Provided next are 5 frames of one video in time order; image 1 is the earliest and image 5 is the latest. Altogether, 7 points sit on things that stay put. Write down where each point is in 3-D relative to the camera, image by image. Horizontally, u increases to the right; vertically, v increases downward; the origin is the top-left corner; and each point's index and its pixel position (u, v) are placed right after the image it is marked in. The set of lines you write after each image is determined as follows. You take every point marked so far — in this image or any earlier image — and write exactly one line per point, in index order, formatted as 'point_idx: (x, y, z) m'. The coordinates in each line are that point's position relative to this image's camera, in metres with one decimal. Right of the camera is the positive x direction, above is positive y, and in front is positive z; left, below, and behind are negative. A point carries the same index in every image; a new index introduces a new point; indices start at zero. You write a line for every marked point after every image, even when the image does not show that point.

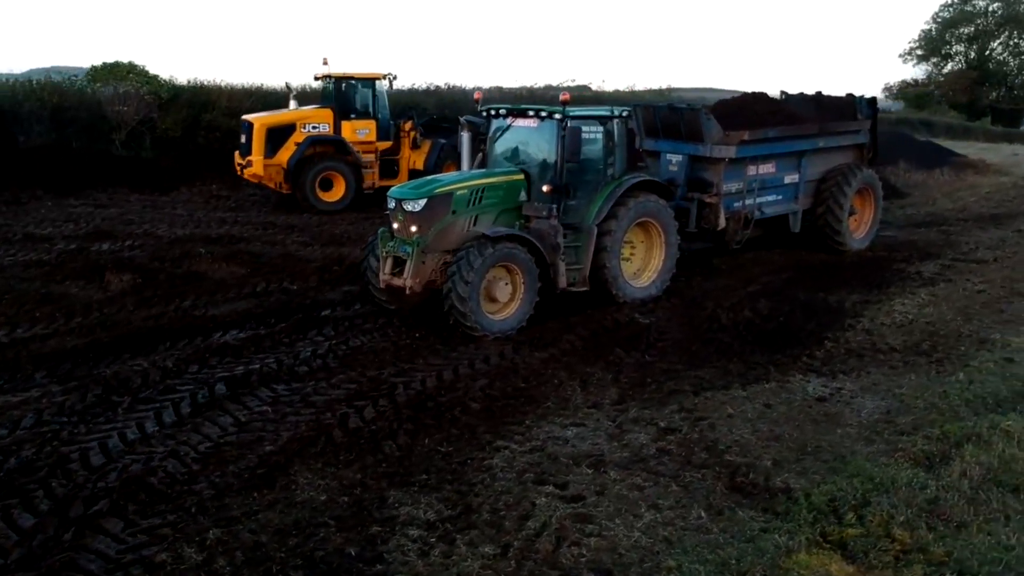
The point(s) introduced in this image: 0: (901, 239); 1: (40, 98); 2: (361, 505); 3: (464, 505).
0: (+4.5, +0.6, +11.5) m
1: (-7.3, +2.9, +15.2) m
2: (-0.7, -1.0, +4.7) m
3: (-0.2, -1.0, +4.7) m
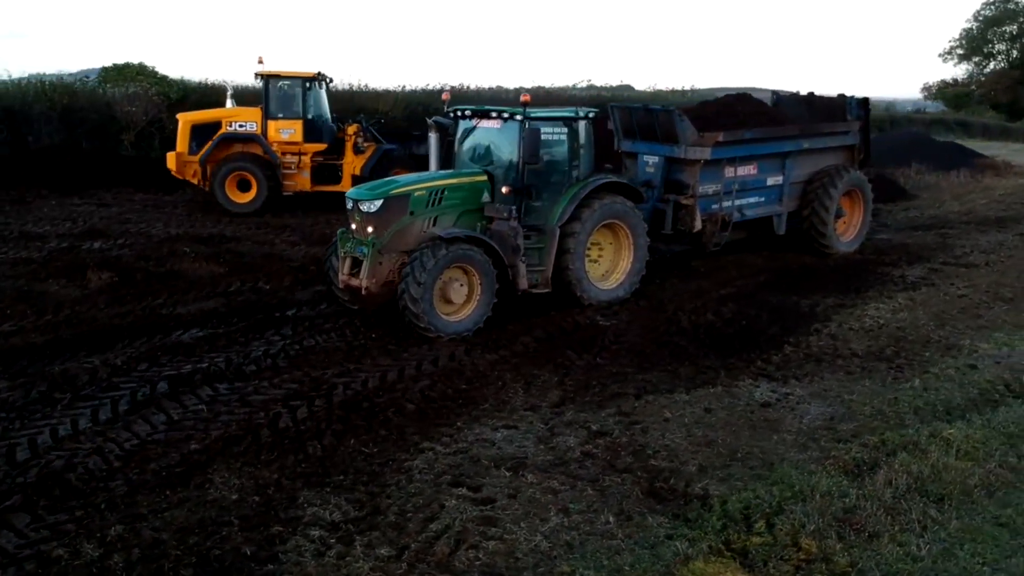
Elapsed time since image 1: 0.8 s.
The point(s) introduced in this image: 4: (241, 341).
0: (+4.4, +0.5, +11.3) m
1: (-7.3, +3.0, +15.5) m
2: (-1.2, -1.0, +4.7) m
3: (-0.7, -1.0, +4.7) m
4: (-1.9, -0.4, +7.1) m
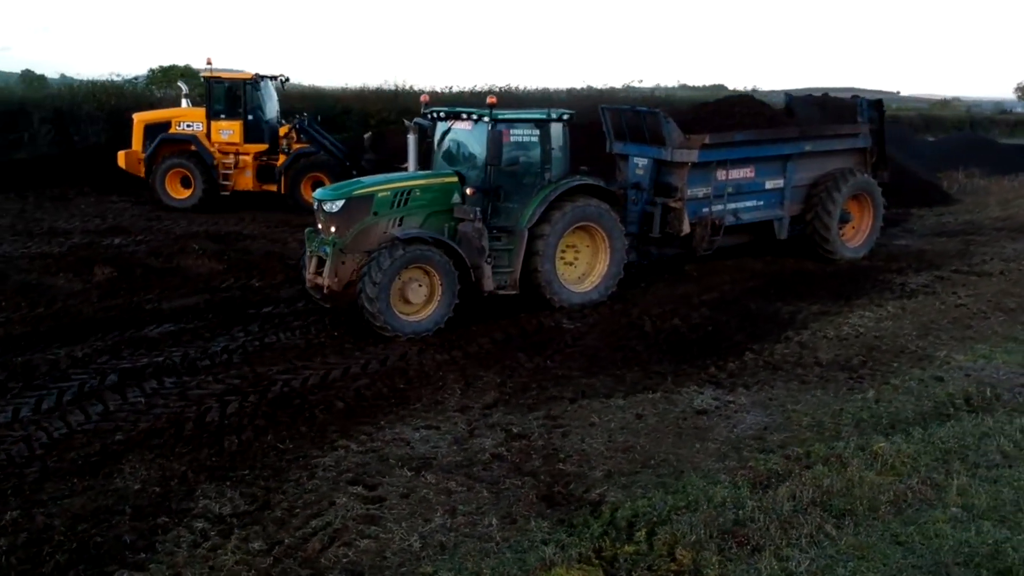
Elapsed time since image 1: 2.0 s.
0: (+4.4, +0.4, +10.9) m
1: (-6.8, +3.1, +16.2) m
2: (-1.7, -1.0, +4.8) m
3: (-1.2, -1.0, +4.8) m
4: (-2.3, -0.4, +7.3) m
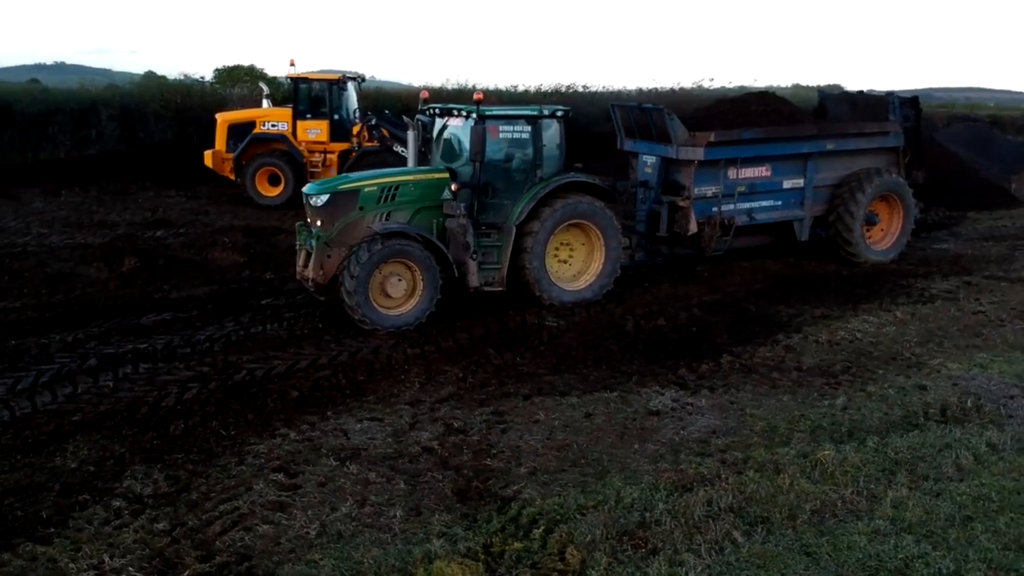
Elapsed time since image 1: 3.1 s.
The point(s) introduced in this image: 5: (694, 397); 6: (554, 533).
0: (+4.6, +0.4, +10.4) m
1: (-5.9, +3.2, +16.8) m
2: (-2.1, -0.9, +5.0) m
3: (-1.6, -1.0, +4.9) m
4: (-2.4, -0.3, +7.5) m
5: (+1.1, -0.7, +6.2) m
6: (+0.2, -1.1, +4.4) m
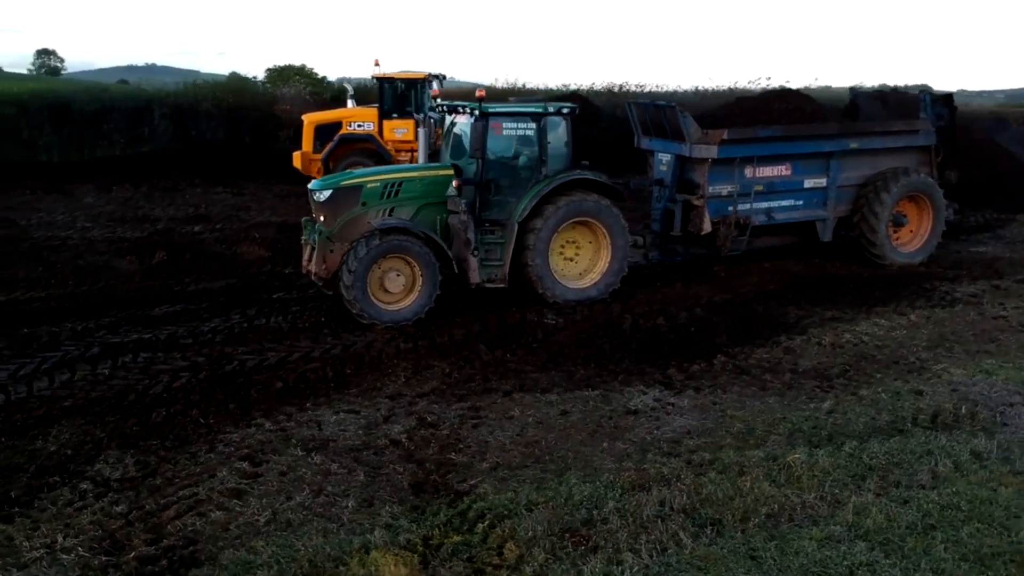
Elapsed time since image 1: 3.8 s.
0: (+4.8, +0.3, +10.1) m
1: (-5.1, +3.3, +17.2) m
2: (-2.3, -0.9, +5.2) m
3: (-1.8, -0.9, +5.1) m
4: (-2.4, -0.2, +7.7) m
5: (+1.0, -0.7, +6.1) m
6: (-0.1, -1.1, +4.4) m
